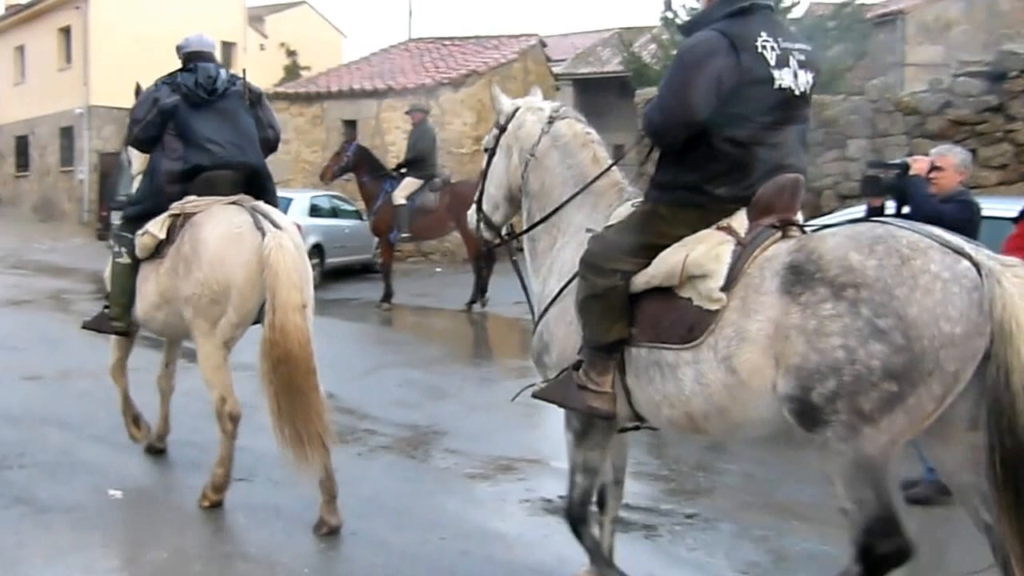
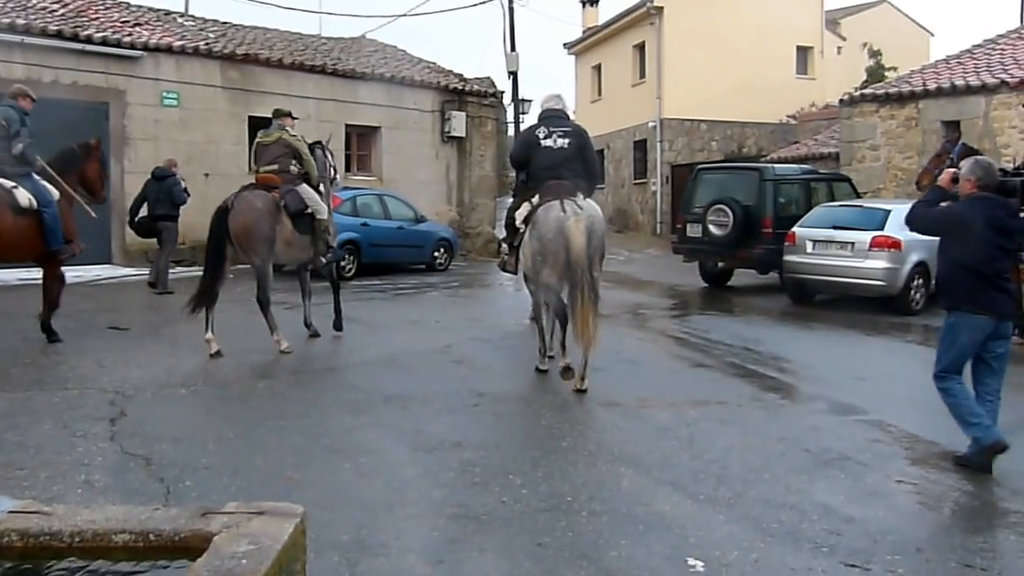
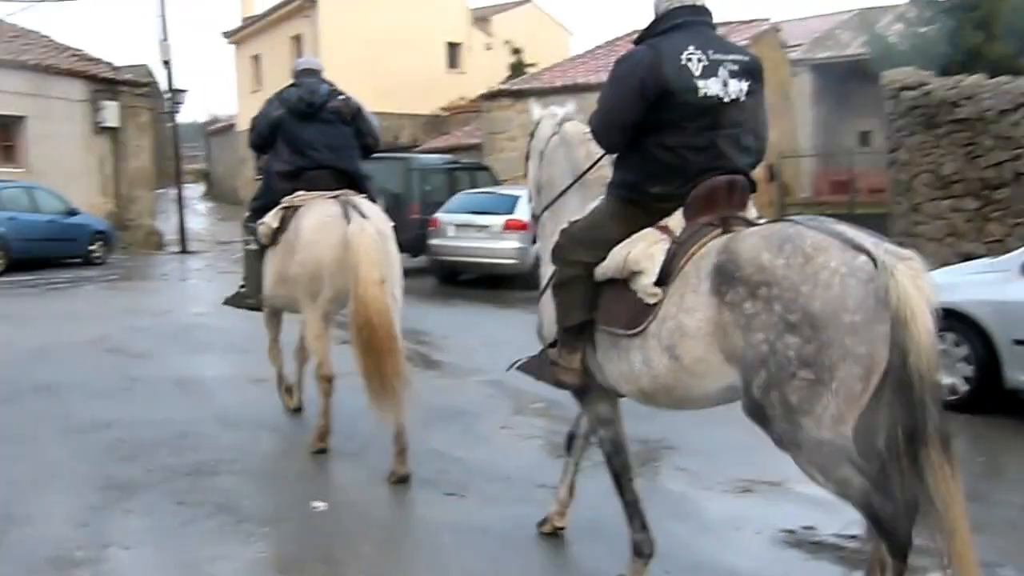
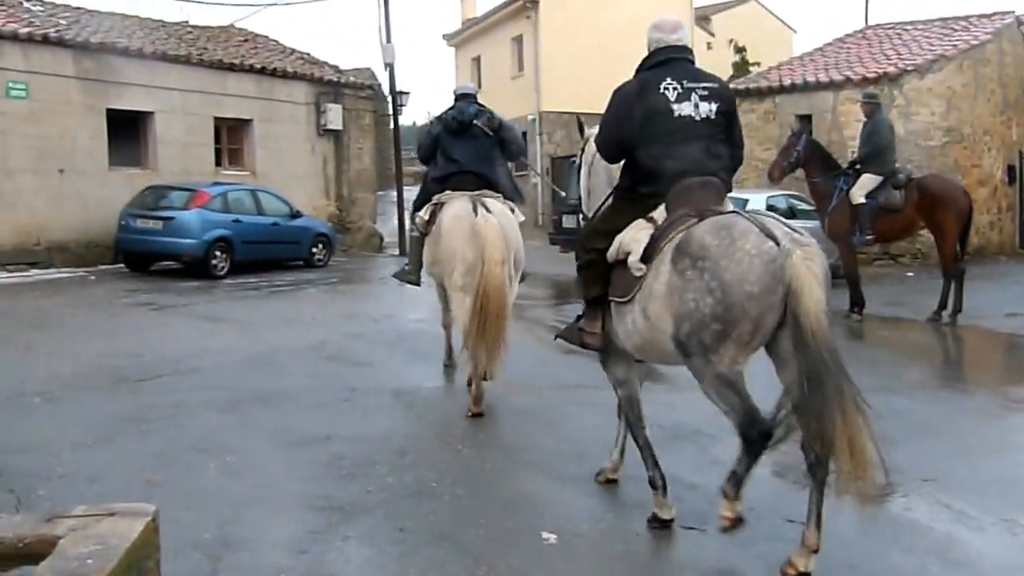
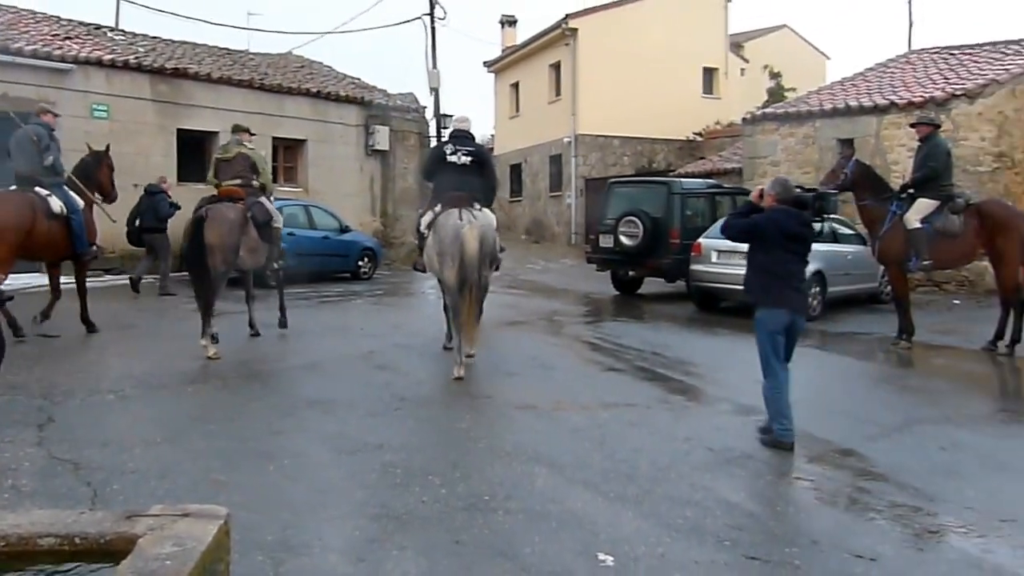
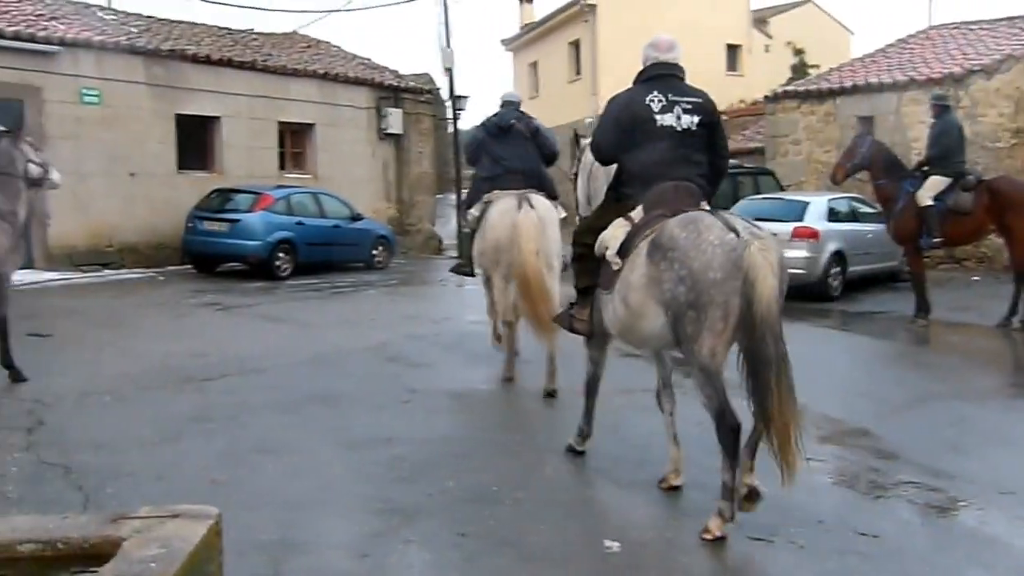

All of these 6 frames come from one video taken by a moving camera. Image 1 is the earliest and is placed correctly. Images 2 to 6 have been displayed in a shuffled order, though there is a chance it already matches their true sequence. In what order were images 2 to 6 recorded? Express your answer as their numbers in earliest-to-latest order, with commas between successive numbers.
3, 4, 6, 2, 5
